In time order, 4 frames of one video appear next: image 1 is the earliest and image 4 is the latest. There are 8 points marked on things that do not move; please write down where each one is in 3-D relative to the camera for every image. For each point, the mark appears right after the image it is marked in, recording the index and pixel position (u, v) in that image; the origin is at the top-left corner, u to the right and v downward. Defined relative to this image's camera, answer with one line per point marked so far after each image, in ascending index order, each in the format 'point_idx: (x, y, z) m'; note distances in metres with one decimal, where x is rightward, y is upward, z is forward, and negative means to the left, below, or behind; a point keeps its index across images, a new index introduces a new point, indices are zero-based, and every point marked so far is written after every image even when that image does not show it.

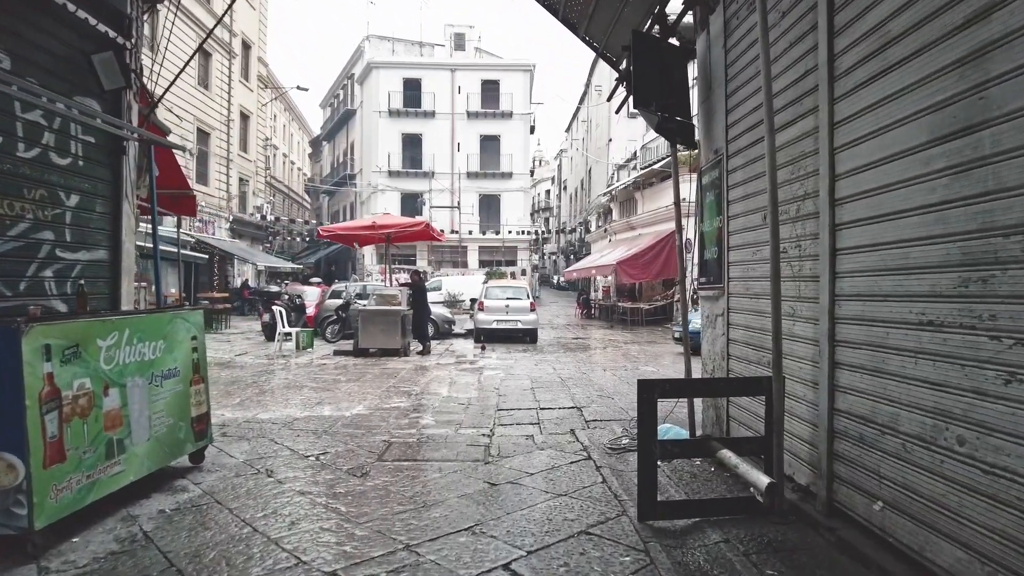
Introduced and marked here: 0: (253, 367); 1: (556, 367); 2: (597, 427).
0: (-4.5, -1.4, +10.6) m
1: (+0.8, -1.4, +10.7) m
2: (+0.8, -1.2, +5.5) m
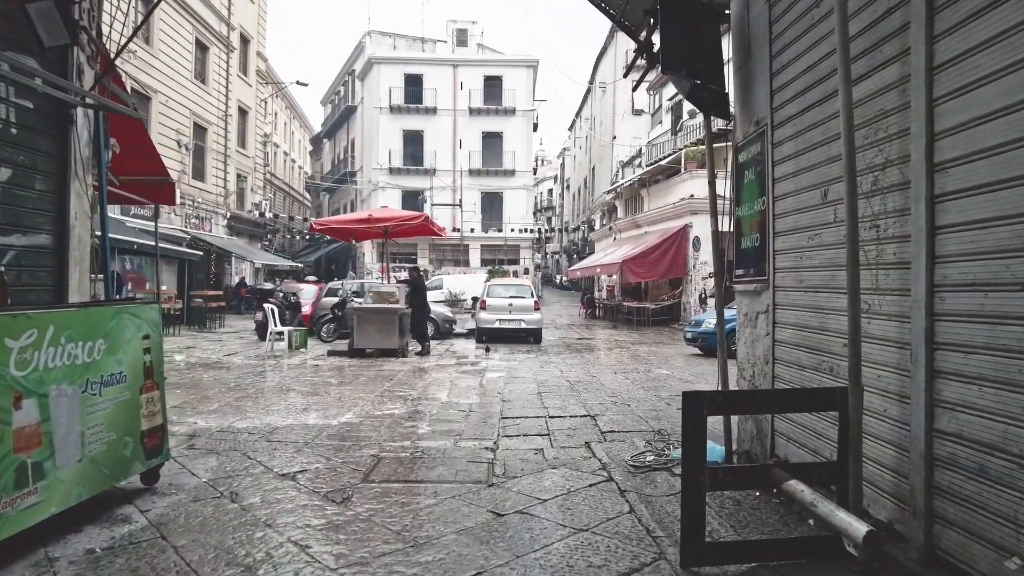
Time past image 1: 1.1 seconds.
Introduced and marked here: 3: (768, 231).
0: (-4.4, -1.3, +10.0) m
1: (+0.8, -1.3, +10.0) m
2: (+0.8, -1.2, +4.8) m
3: (+1.6, +0.4, +3.9) m
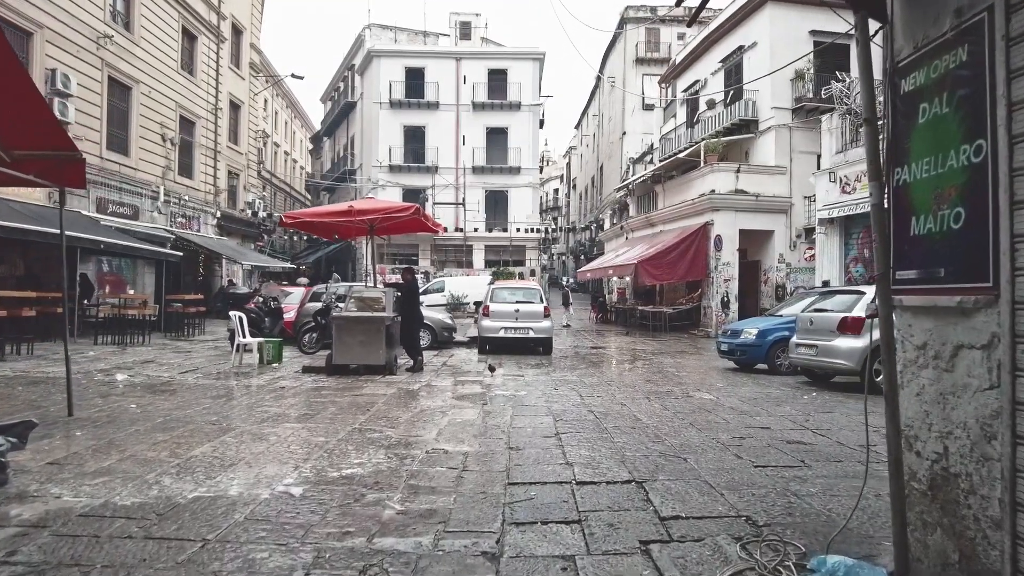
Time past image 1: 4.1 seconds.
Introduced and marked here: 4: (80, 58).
0: (-4.3, -1.4, +8.2) m
1: (+0.9, -1.4, +8.2) m
2: (+0.9, -1.3, +3.0) m
3: (+1.7, +0.3, +2.2) m
4: (-13.3, +7.1, +19.0) m
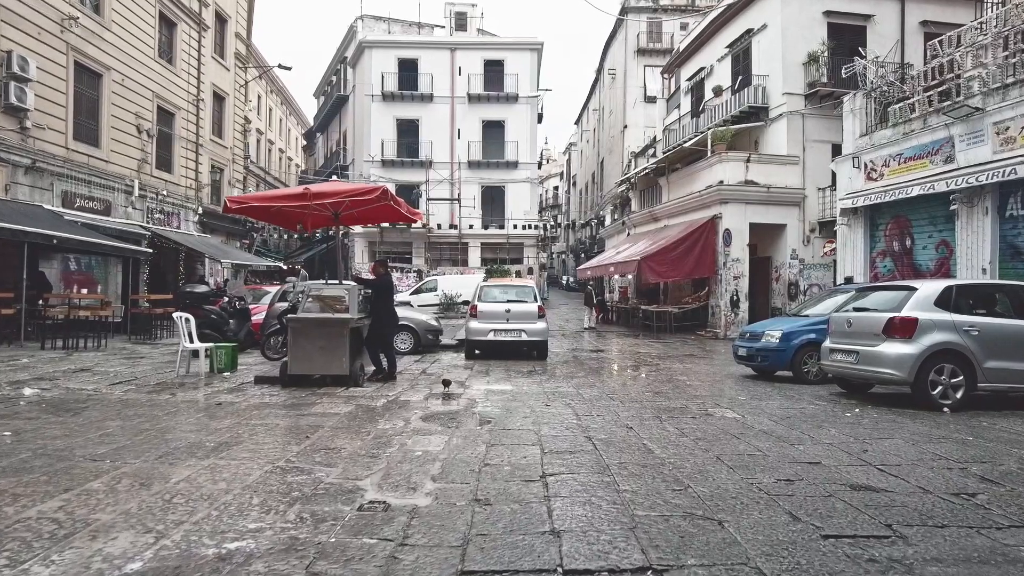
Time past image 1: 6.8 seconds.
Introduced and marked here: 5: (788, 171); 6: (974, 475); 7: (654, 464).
0: (-4.5, -1.3, +6.8) m
1: (+0.7, -1.4, +6.8) m
2: (+0.7, -1.2, +1.6) m
3: (+1.5, +0.4, +0.7) m
4: (-13.5, +7.1, +17.6) m
5: (+8.9, +3.8, +19.8) m
6: (+3.2, -1.3, +4.3) m
7: (+1.0, -1.3, +4.5) m
